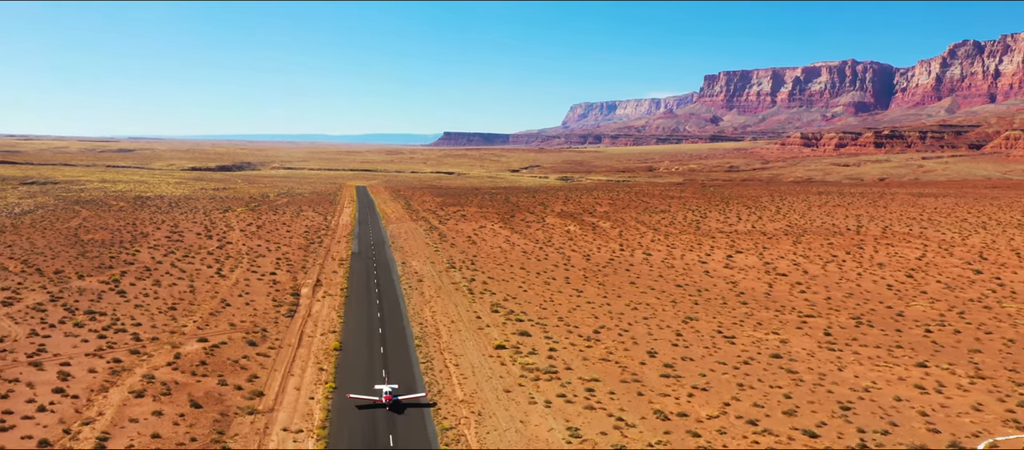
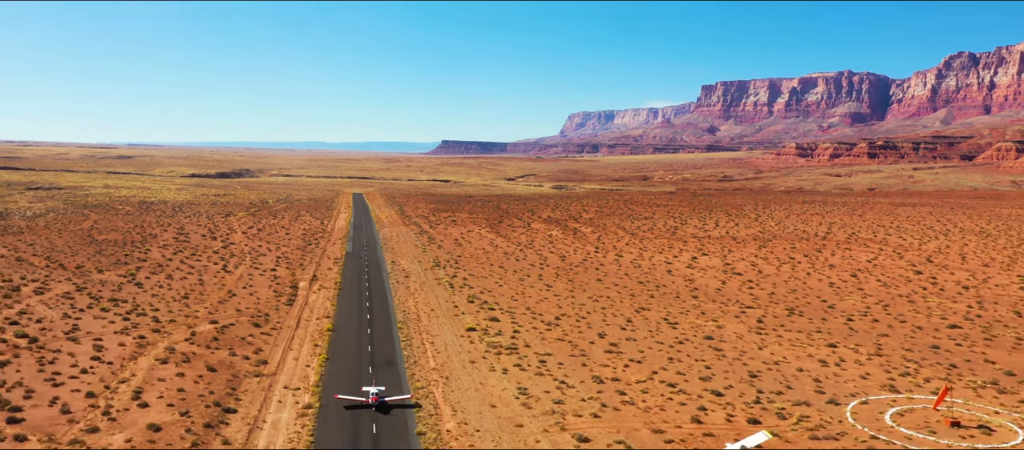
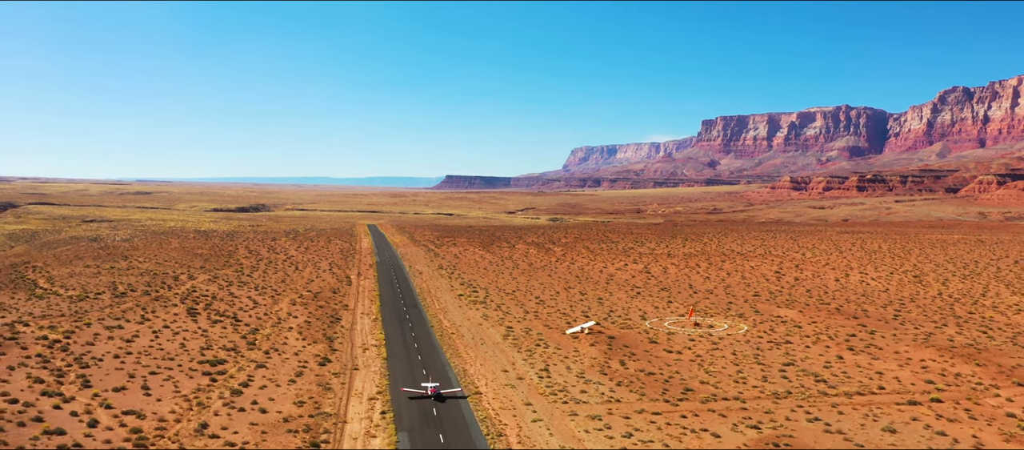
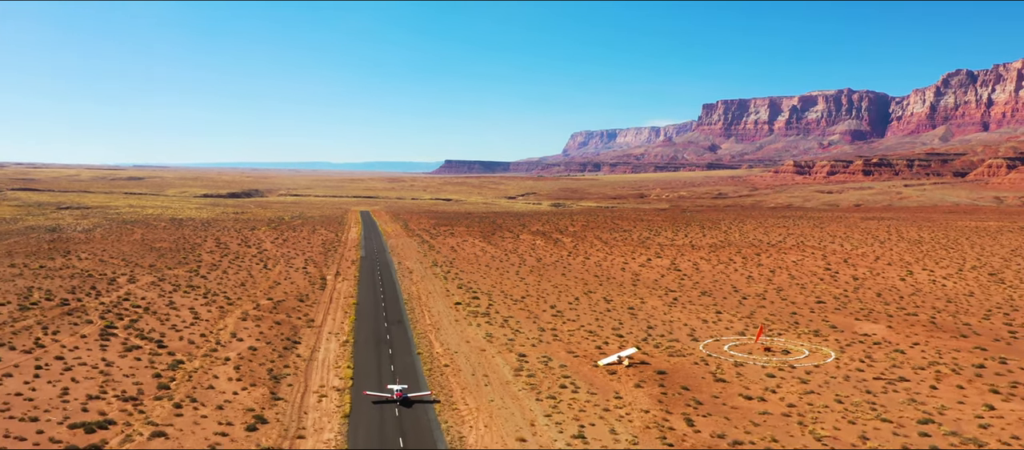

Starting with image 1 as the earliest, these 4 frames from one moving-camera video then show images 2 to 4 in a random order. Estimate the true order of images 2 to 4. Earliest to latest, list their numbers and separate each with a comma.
2, 4, 3
